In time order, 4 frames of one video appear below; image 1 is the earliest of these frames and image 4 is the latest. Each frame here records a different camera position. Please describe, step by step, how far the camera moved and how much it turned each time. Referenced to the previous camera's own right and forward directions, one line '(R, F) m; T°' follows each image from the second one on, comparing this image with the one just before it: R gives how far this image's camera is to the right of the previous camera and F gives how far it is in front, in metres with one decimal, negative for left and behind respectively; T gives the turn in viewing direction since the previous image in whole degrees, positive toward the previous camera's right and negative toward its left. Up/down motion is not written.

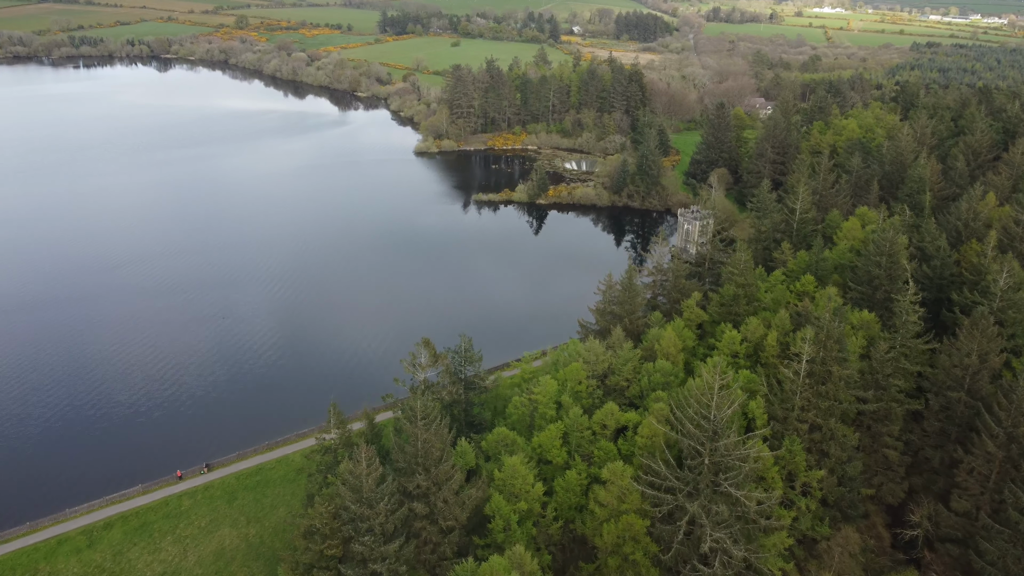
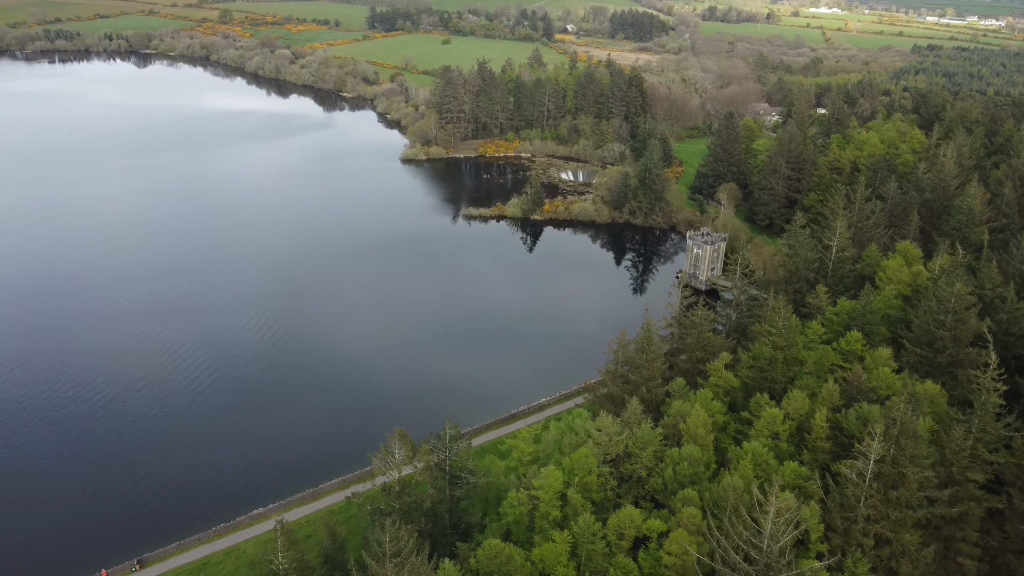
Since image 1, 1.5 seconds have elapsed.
(-0.2, +5.6) m; +1°
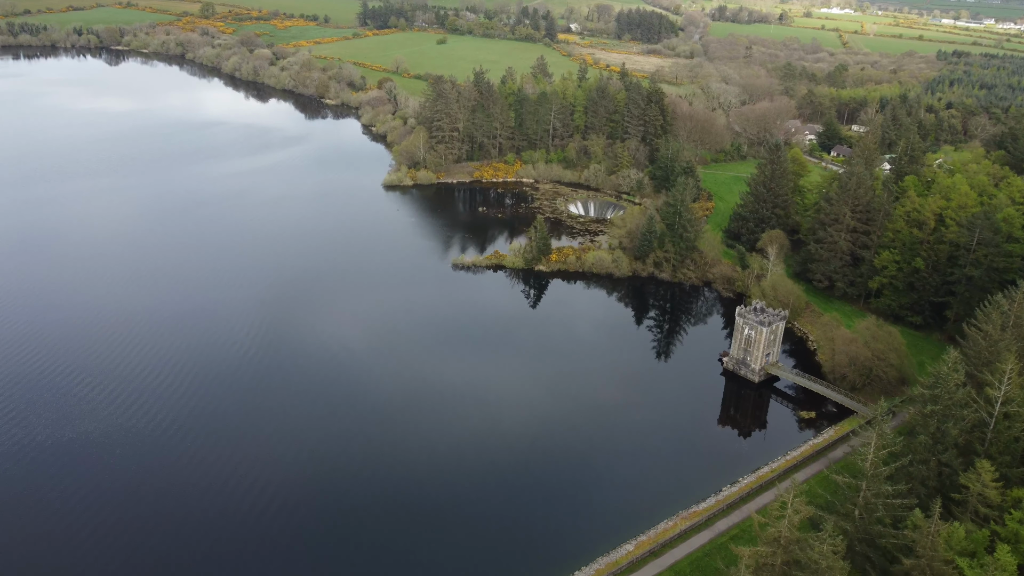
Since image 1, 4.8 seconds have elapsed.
(-0.3, +12.4) m; 0°
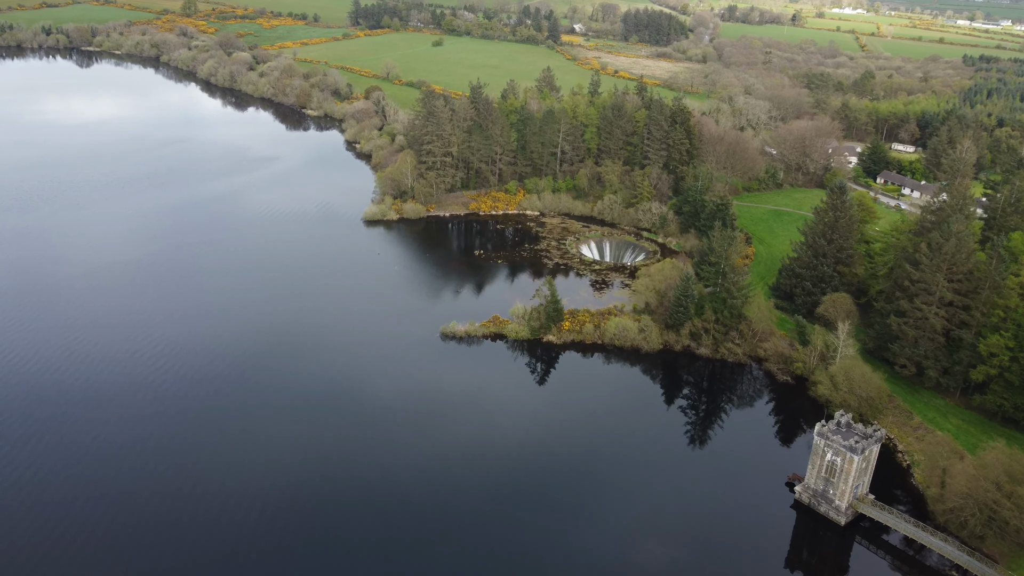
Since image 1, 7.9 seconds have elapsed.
(-0.3, +11.3) m; 0°
